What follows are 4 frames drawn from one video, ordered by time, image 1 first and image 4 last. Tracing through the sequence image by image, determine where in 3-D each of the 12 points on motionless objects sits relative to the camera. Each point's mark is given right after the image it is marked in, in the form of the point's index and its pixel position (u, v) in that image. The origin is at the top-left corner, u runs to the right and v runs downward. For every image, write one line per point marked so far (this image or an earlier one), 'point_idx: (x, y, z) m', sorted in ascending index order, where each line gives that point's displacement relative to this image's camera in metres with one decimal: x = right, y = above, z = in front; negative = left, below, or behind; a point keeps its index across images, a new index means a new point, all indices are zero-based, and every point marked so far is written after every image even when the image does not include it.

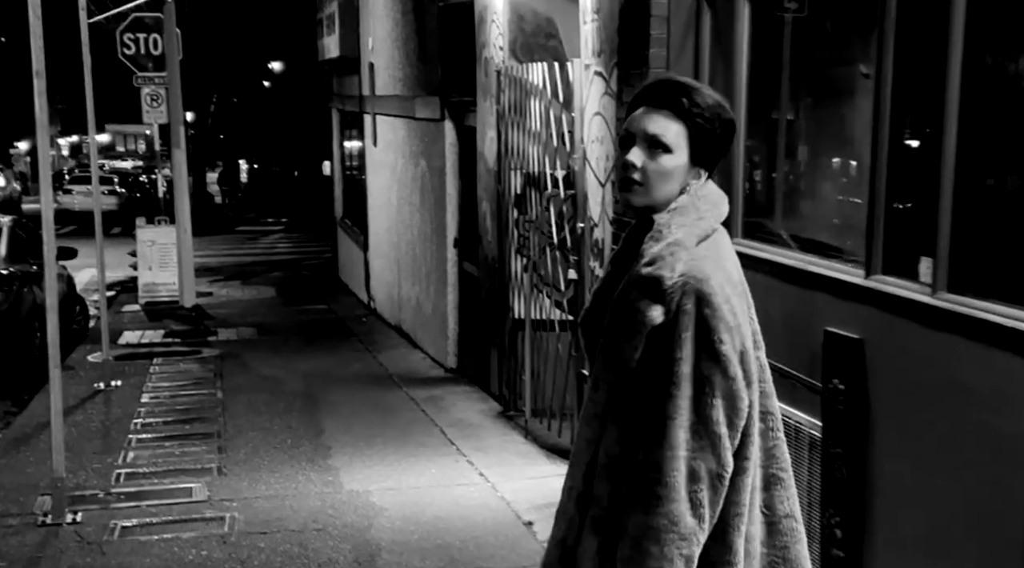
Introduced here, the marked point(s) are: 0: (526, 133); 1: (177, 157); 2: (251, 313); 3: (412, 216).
0: (+0.1, +1.2, +8.7) m
1: (-4.9, +1.9, +16.2) m
2: (-3.9, -0.4, +16.5) m
3: (-1.2, +0.8, +13.2) m
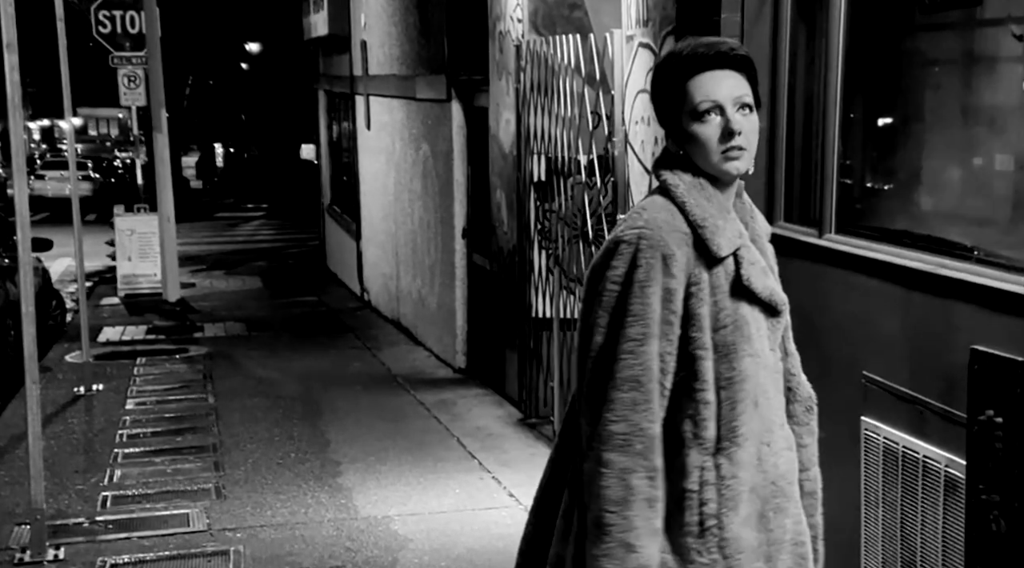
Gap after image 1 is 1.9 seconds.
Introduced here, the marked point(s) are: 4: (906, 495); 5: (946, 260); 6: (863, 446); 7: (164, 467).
0: (+0.3, +1.2, +7.9) m
1: (-4.9, +2.0, +15.3) m
2: (-3.9, -0.3, +15.7) m
3: (-1.1, +0.9, +12.4) m
4: (+1.4, -0.7, +3.9) m
5: (+1.5, +0.1, +3.9) m
6: (+1.3, -0.6, +4.2) m
7: (-2.3, -1.2, +7.3) m
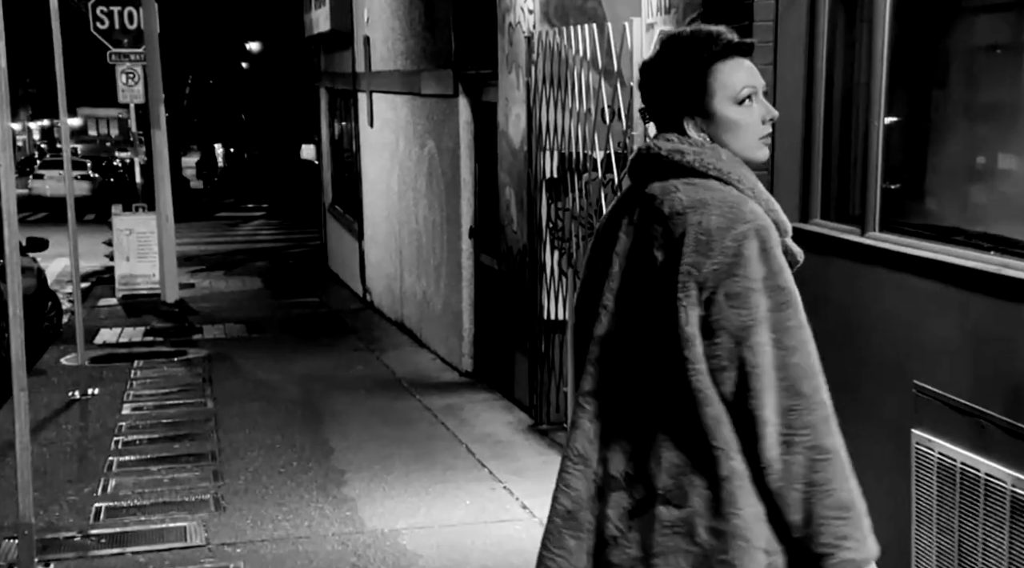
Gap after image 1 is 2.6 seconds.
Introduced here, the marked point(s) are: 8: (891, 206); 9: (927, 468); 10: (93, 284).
0: (+0.4, +1.2, +7.6) m
1: (-4.8, +2.0, +15.0) m
2: (-3.8, -0.3, +15.4) m
3: (-1.0, +0.9, +12.1) m
4: (+1.5, -0.7, +3.6) m
5: (+1.6, +0.1, +3.6) m
6: (+1.4, -0.6, +3.9) m
7: (-2.2, -1.2, +7.0) m
8: (+1.5, +0.3, +4.3) m
9: (+1.4, -0.6, +3.8) m
10: (-6.6, 0.0, +17.6) m
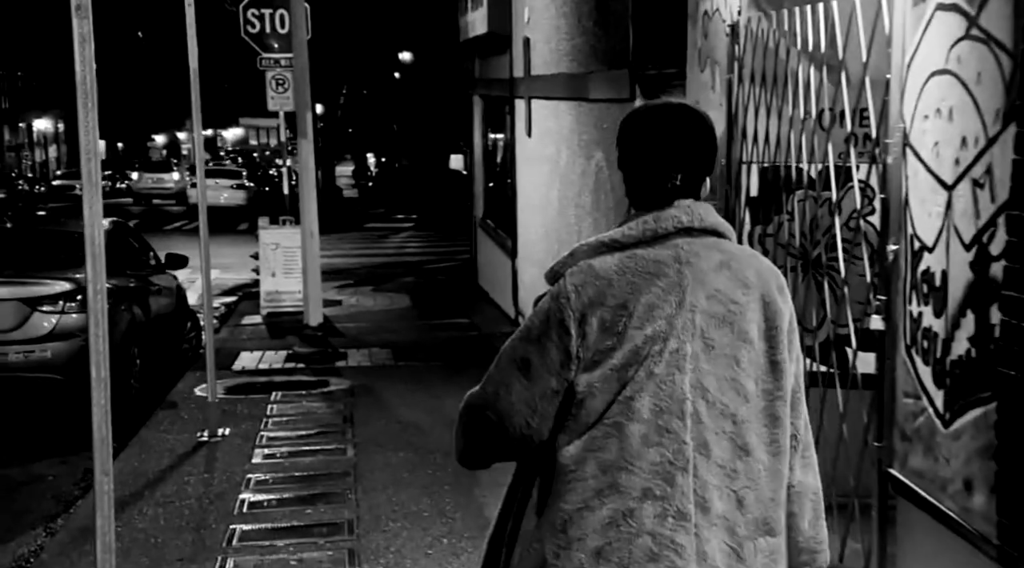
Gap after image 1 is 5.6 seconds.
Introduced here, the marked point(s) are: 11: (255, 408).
0: (+1.5, +0.9, +6.1) m
1: (-2.7, +1.7, +14.1) m
2: (-1.6, -0.6, +14.3) m
3: (+0.7, +0.6, +10.7) m
4: (+2.0, -1.0, +2.0) m
5: (+2.2, -0.2, +2.0) m
6: (+2.0, -0.8, +2.3) m
7: (-1.2, -1.4, +5.8) m
8: (+2.2, +0.1, +2.7) m
9: (+2.0, -0.9, +2.2) m
10: (-4.2, -0.2, +16.9) m
11: (-2.2, -1.1, +9.6) m
